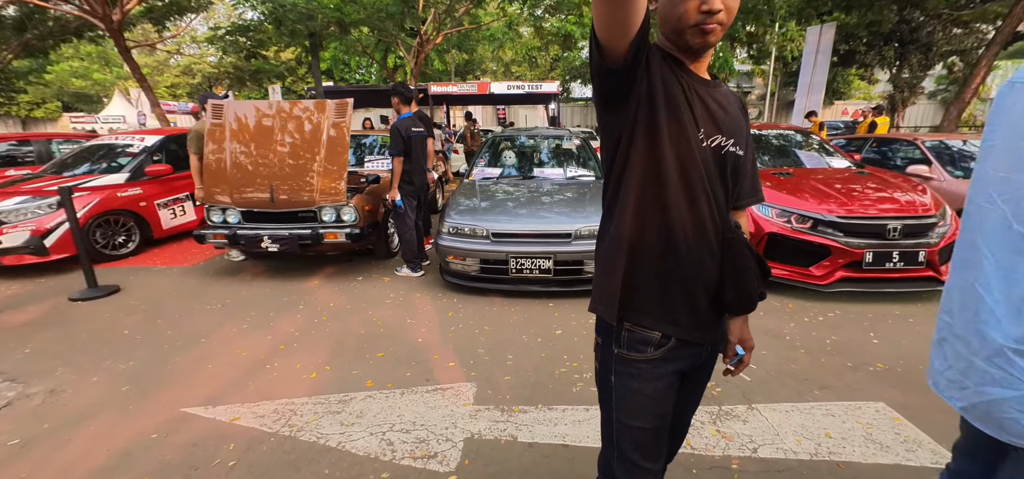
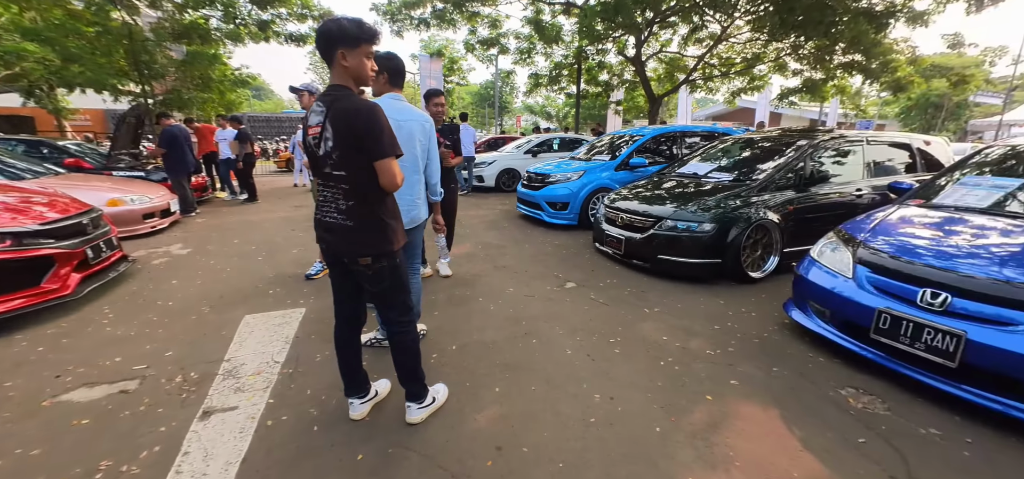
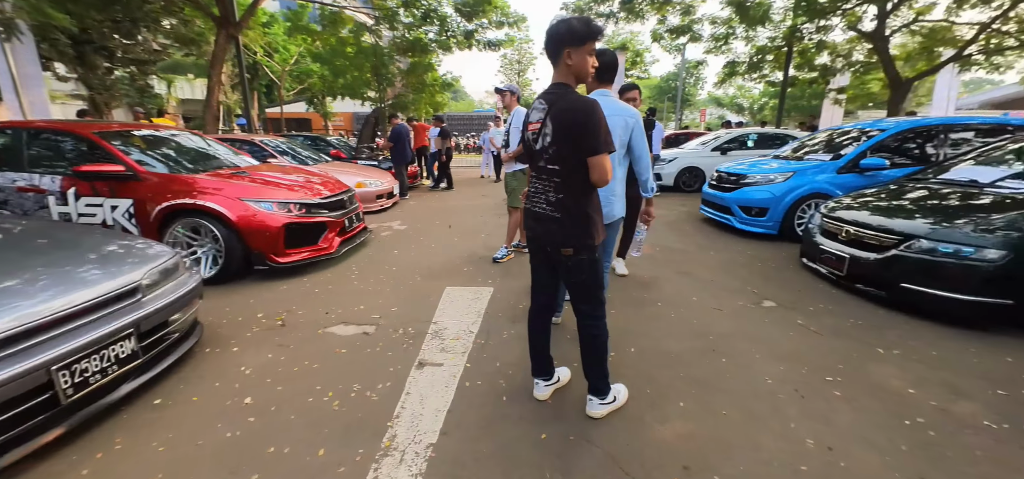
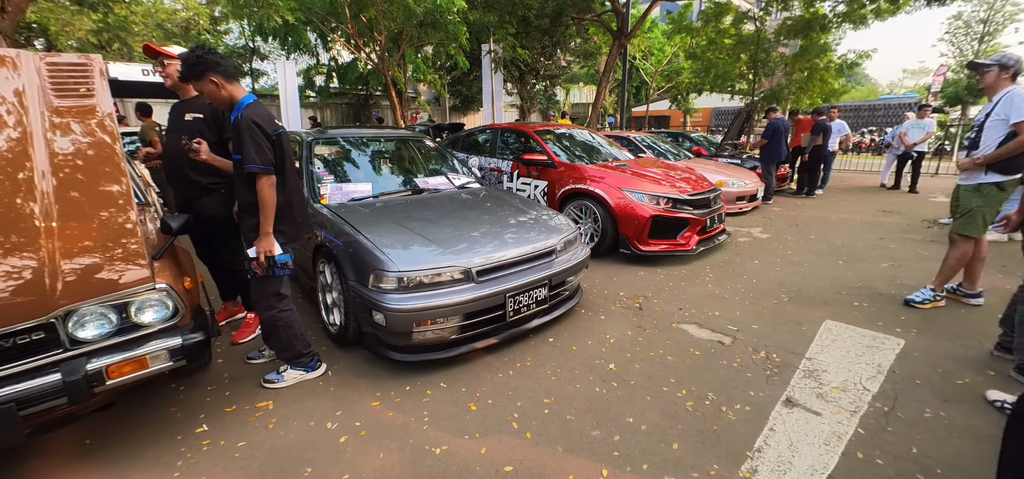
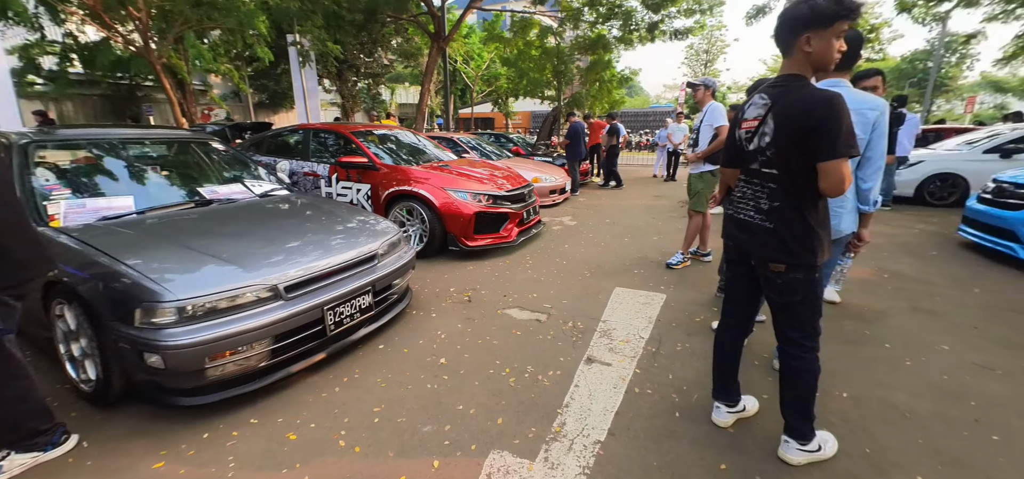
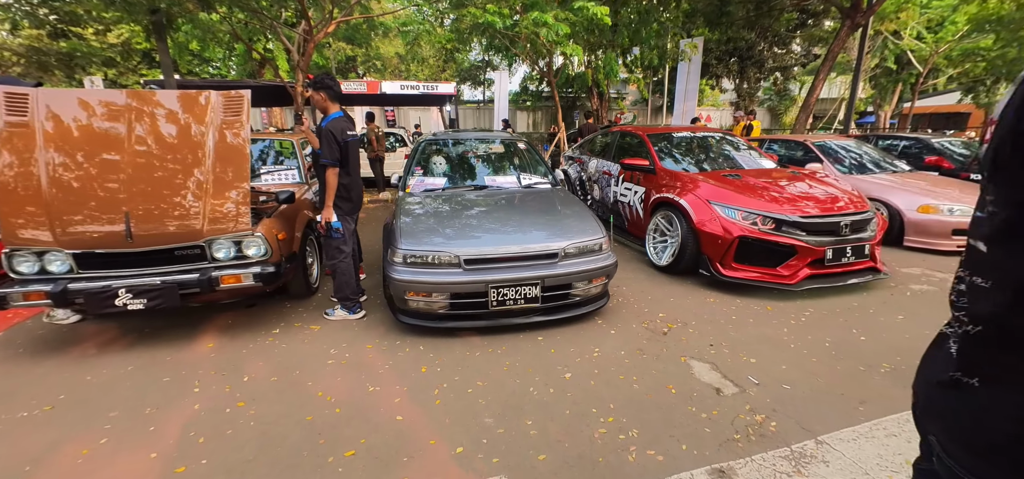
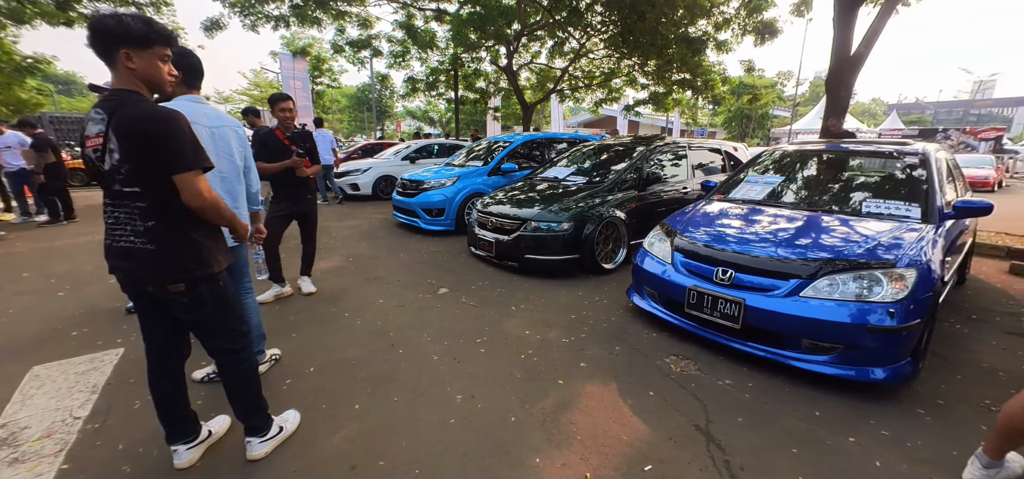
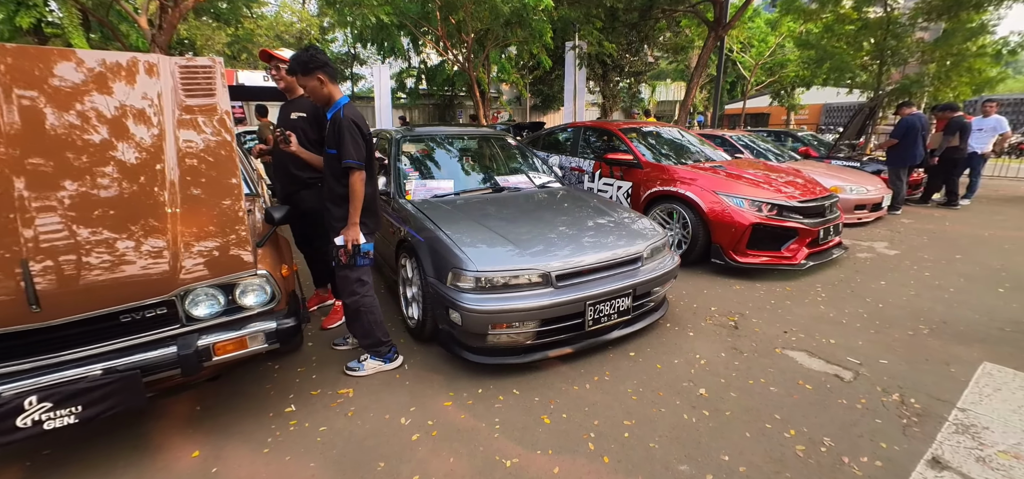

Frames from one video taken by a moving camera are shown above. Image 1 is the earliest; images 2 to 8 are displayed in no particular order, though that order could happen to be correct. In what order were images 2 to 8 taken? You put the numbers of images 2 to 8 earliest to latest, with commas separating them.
6, 8, 4, 5, 3, 2, 7
